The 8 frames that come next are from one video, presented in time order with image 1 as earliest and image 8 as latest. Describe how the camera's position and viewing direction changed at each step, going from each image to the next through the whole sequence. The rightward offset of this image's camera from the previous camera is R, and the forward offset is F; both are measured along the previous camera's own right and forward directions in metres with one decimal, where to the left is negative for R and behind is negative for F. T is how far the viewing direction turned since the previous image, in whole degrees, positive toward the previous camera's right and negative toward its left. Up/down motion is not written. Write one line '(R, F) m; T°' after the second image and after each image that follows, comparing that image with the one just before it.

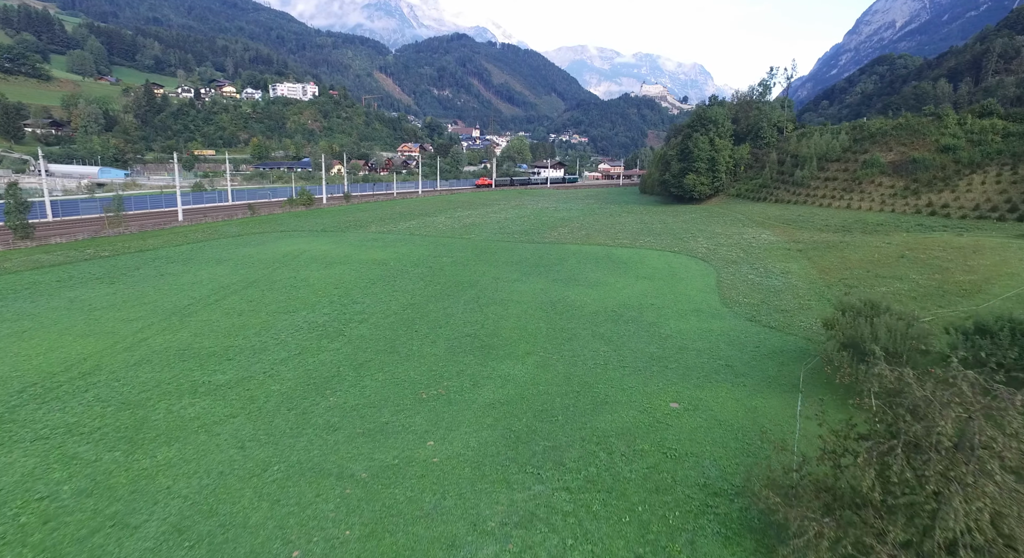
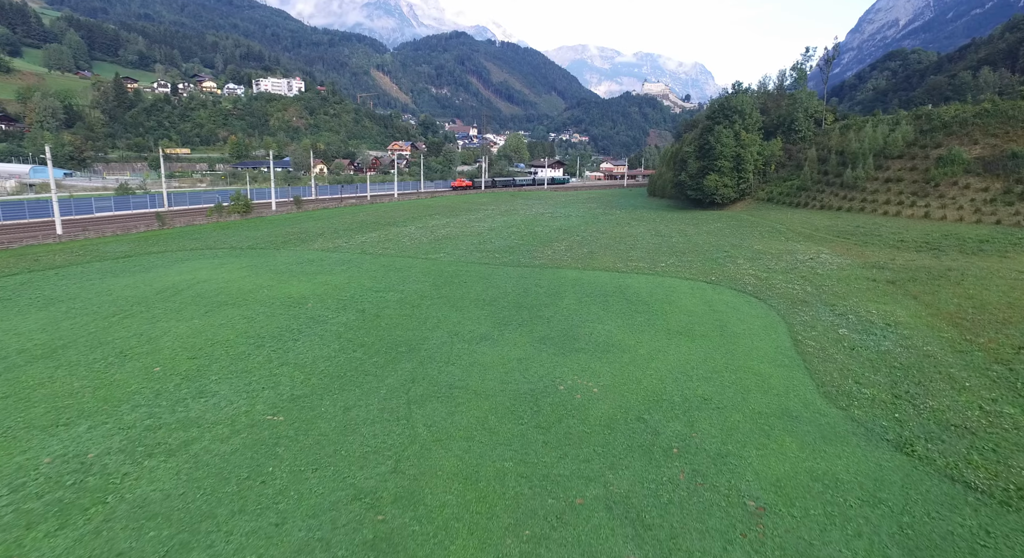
(+1.1, +8.8) m; 0°
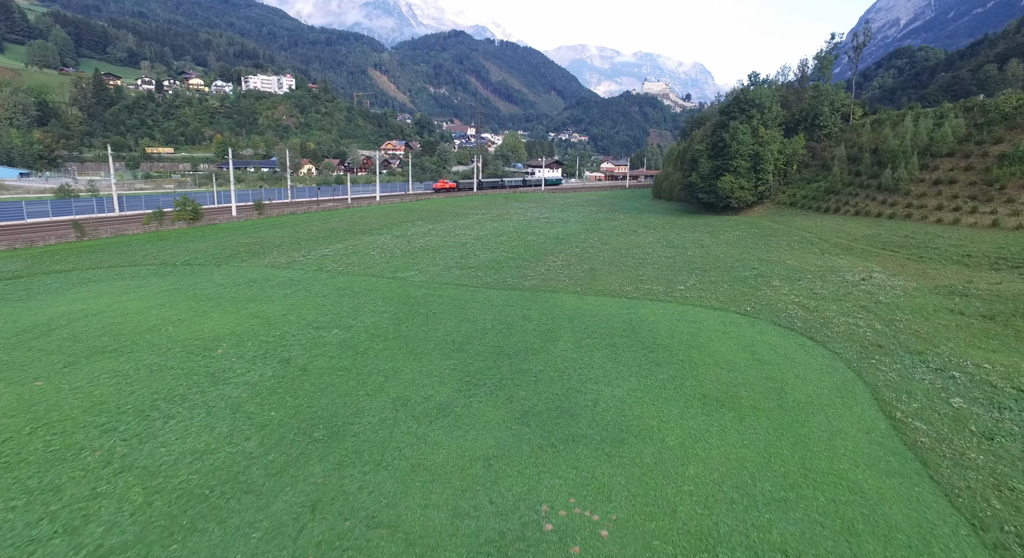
(+0.7, +5.1) m; 0°
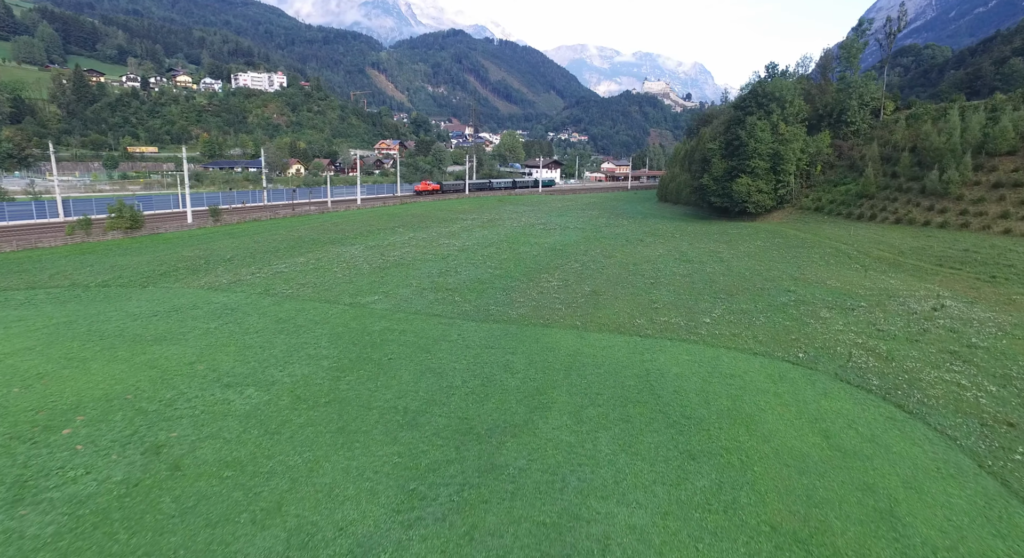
(+0.6, +4.6) m; 0°
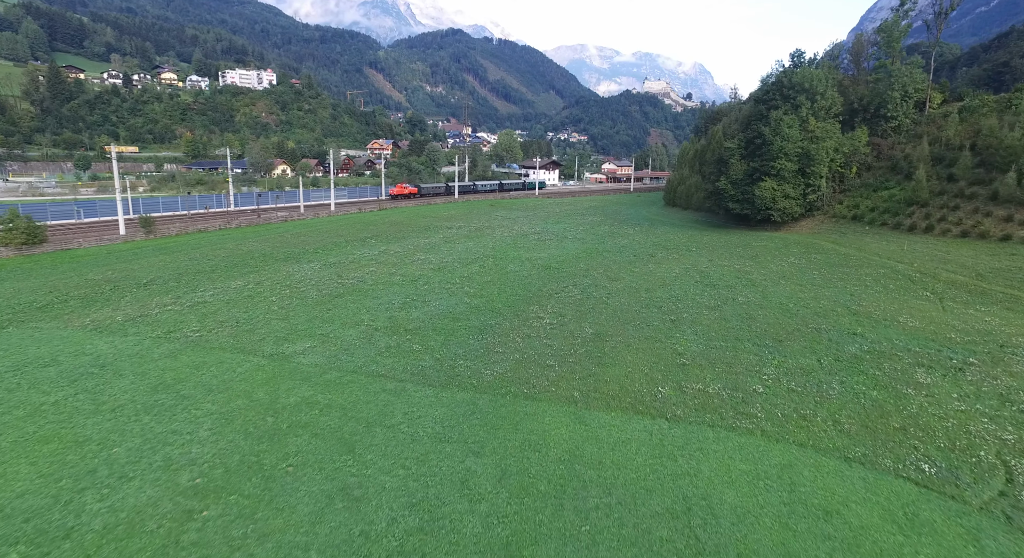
(+0.7, +5.3) m; 0°
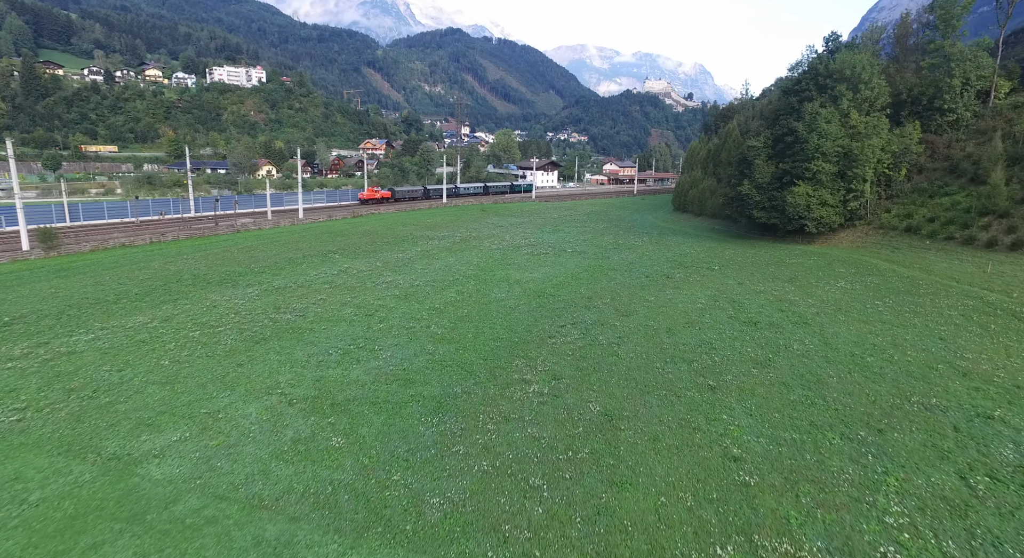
(+0.6, +5.4) m; 0°
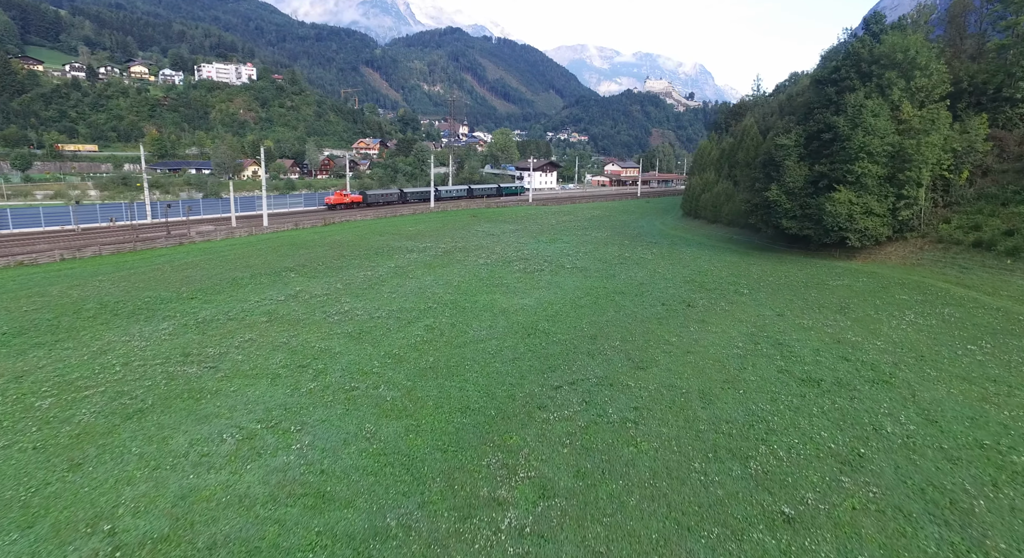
(+0.6, +4.8) m; 0°
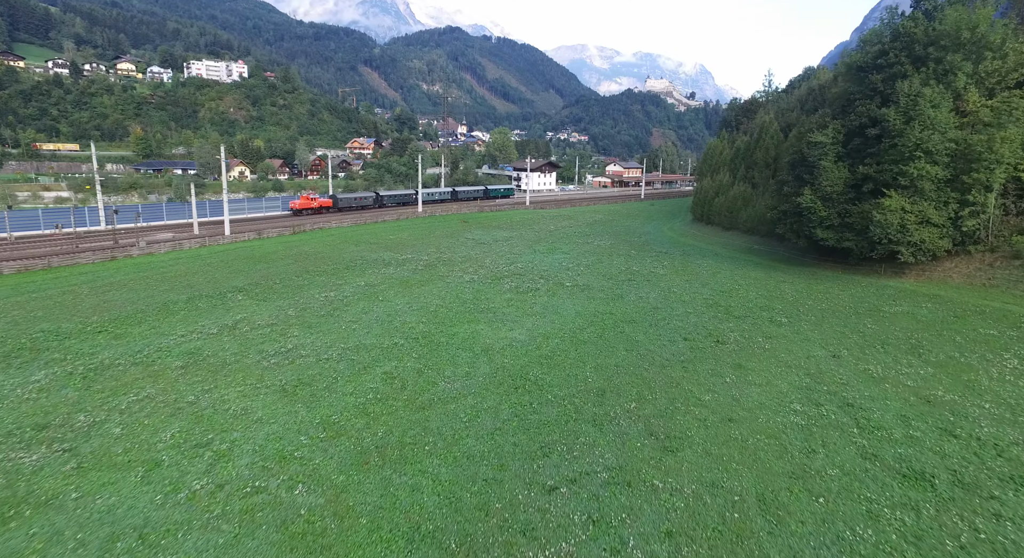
(+0.4, +4.2) m; 0°
